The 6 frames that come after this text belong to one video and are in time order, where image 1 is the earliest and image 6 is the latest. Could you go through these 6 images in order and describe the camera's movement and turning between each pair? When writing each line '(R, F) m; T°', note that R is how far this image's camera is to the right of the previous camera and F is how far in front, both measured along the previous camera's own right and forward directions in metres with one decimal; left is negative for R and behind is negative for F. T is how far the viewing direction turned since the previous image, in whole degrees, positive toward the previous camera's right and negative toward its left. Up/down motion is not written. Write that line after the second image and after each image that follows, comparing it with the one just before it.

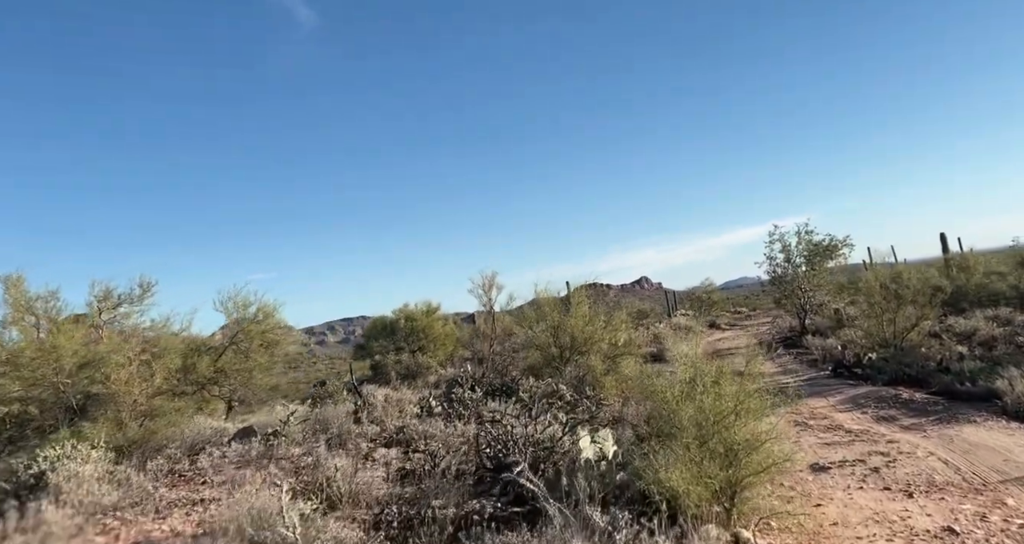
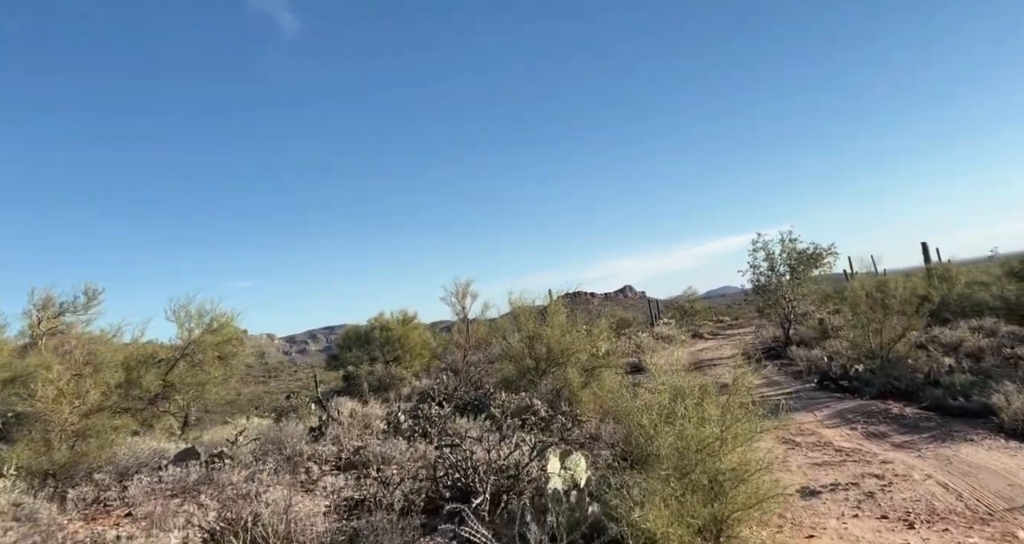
(+0.2, +0.6) m; +1°
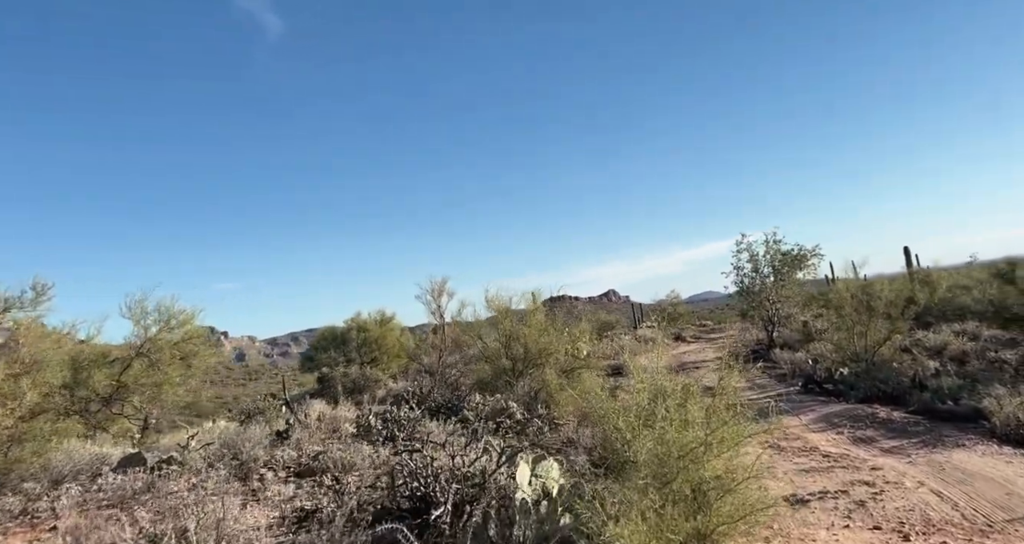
(+0.1, +0.4) m; +1°
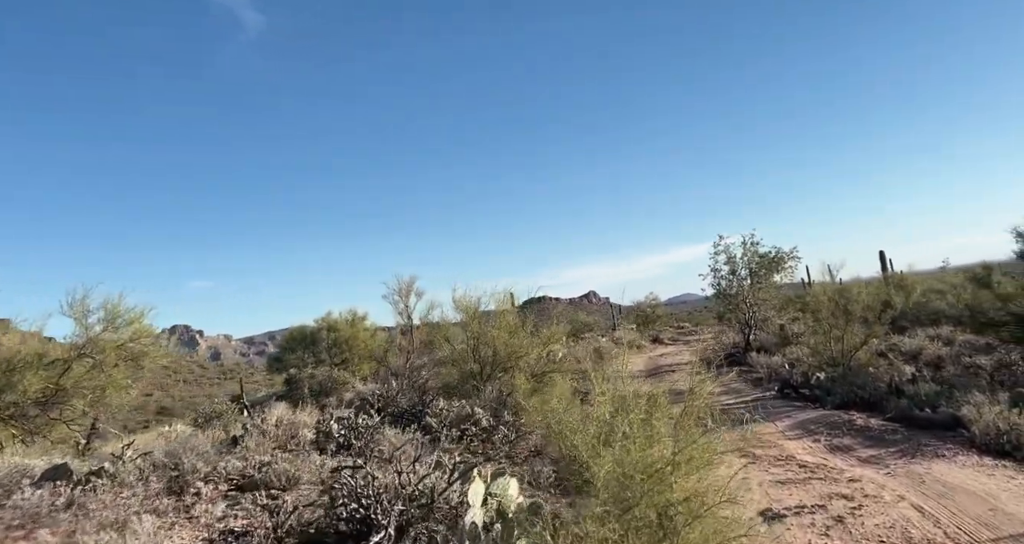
(+0.2, +0.4) m; +2°
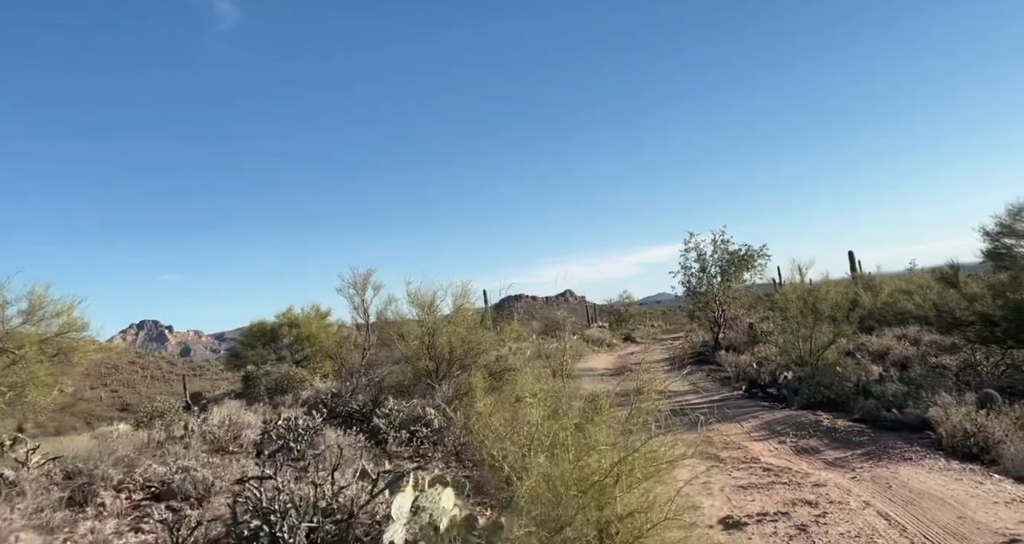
(+0.2, +0.4) m; +2°
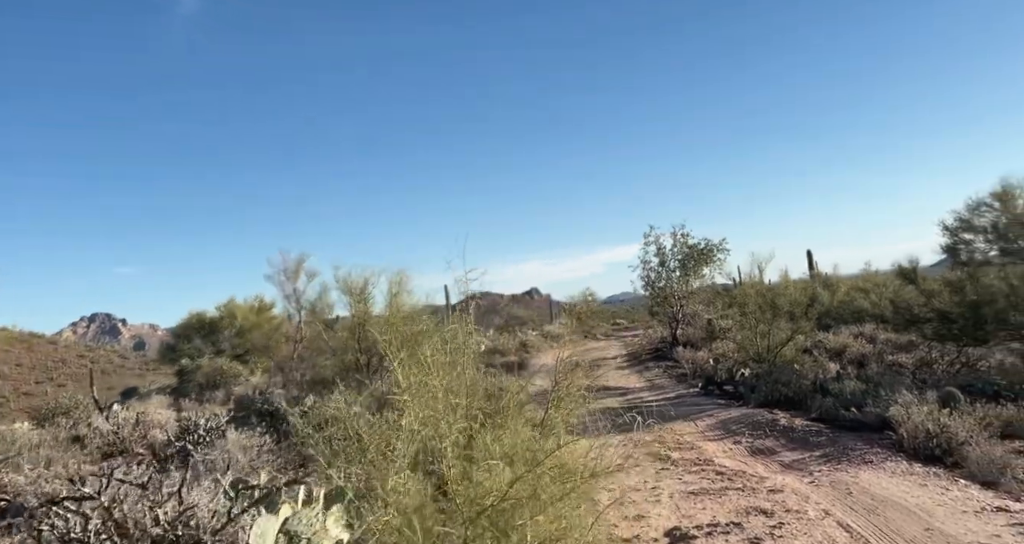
(+0.3, +0.7) m; +3°
